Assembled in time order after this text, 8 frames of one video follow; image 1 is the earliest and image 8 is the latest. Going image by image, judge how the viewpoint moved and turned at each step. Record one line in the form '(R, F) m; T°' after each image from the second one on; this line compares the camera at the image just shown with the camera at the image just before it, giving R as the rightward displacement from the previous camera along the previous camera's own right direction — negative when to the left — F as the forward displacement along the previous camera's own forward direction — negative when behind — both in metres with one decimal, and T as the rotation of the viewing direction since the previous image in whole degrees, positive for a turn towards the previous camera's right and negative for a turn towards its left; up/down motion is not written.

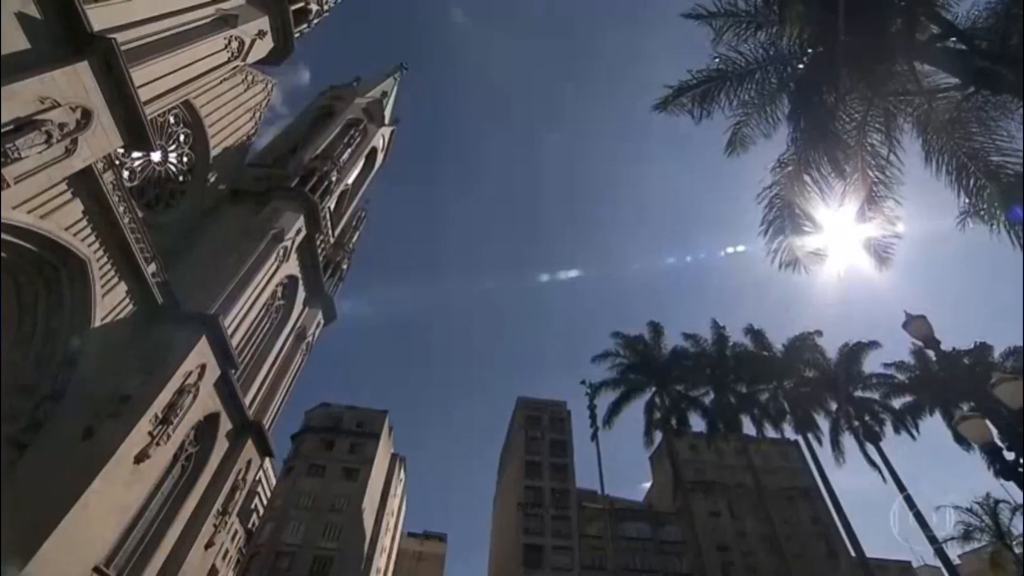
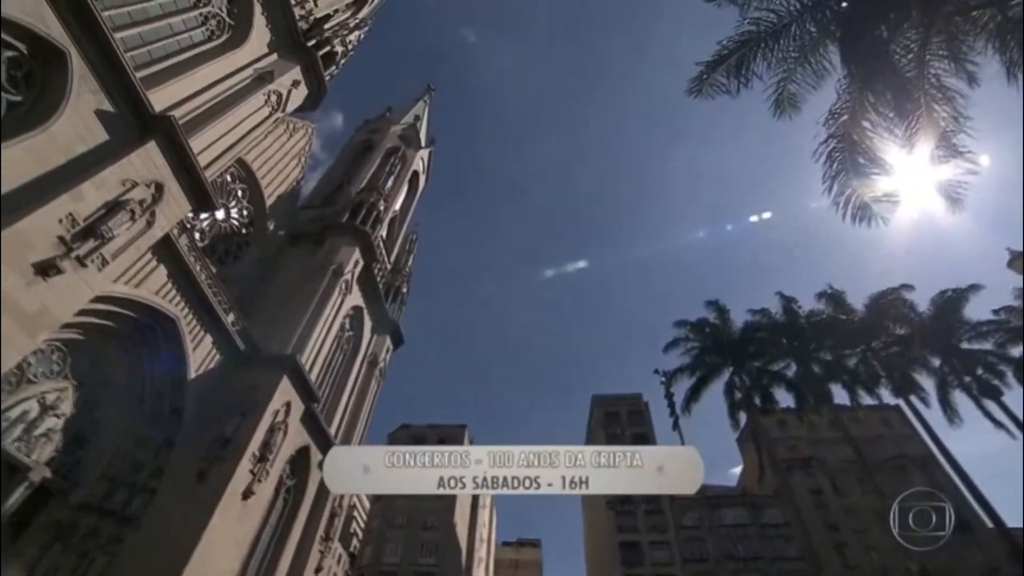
(+0.2, -1.5) m; -6°
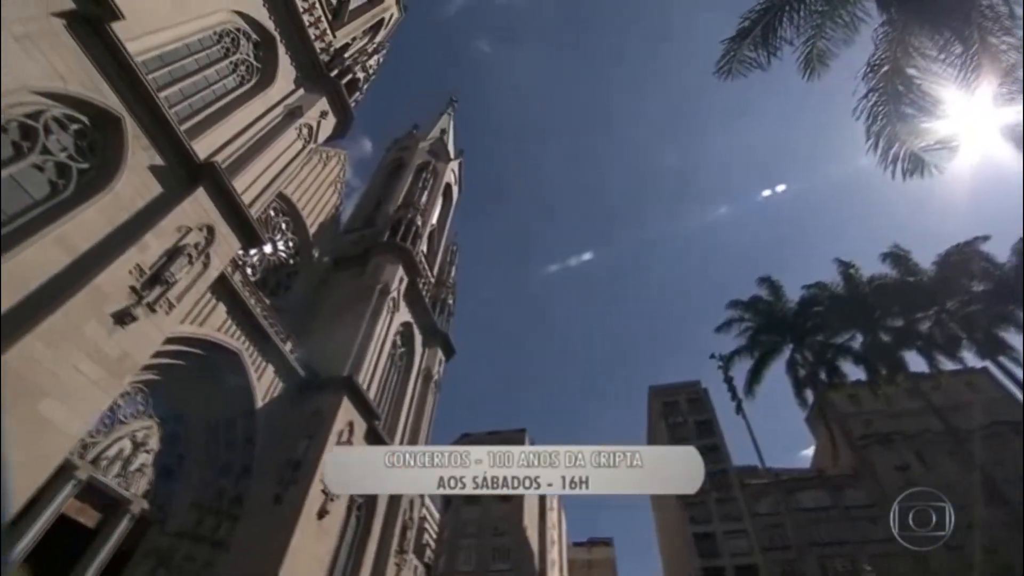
(+0.1, -0.7) m; -4°
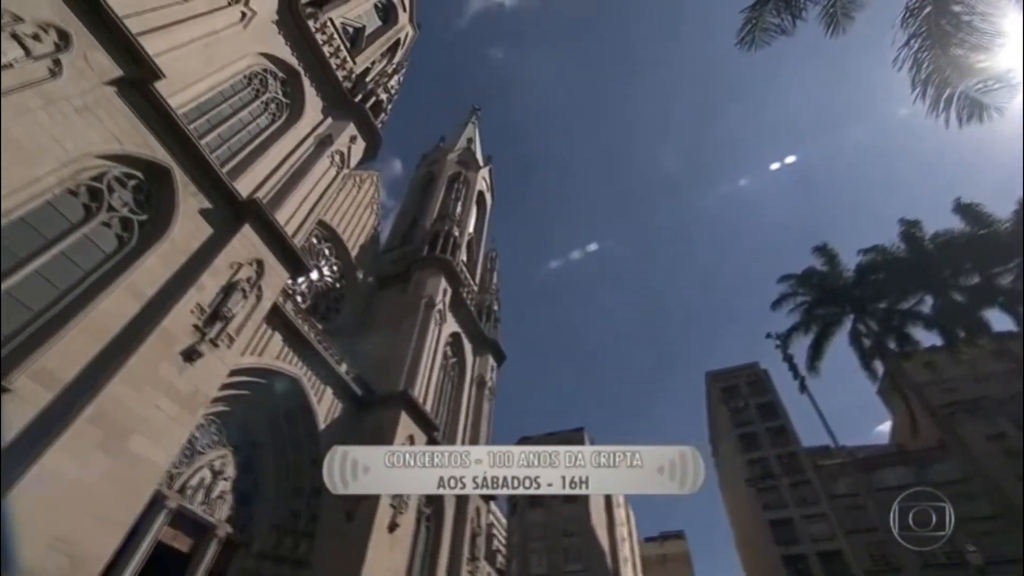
(+0.1, -0.4) m; -4°
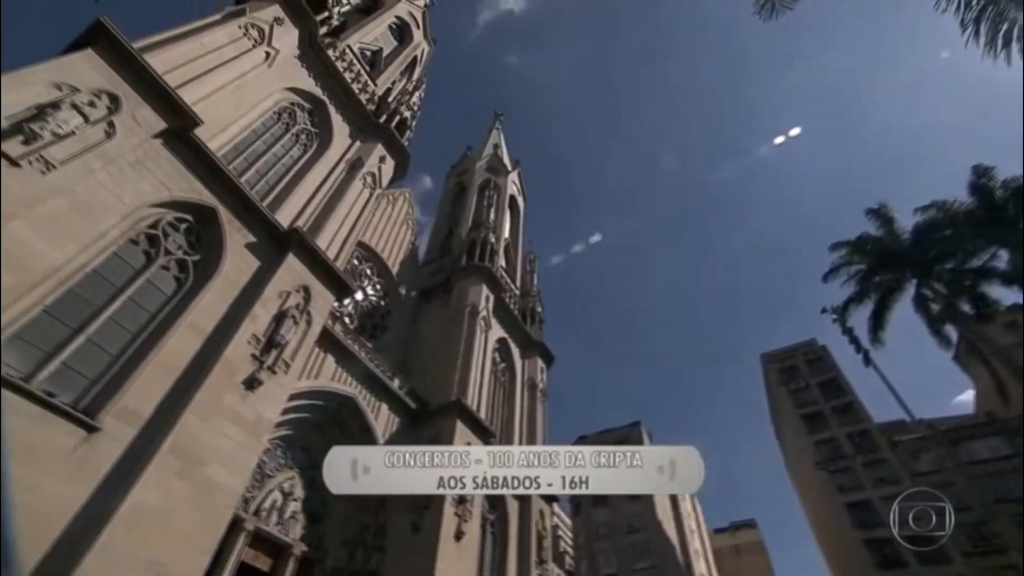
(0.0, -0.2) m; -4°
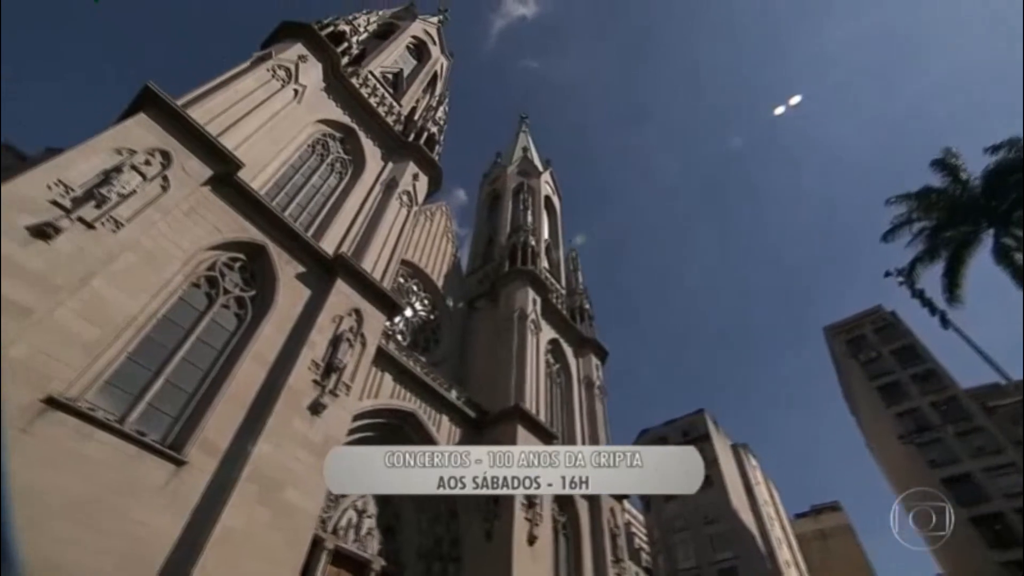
(0.0, -0.2) m; -5°
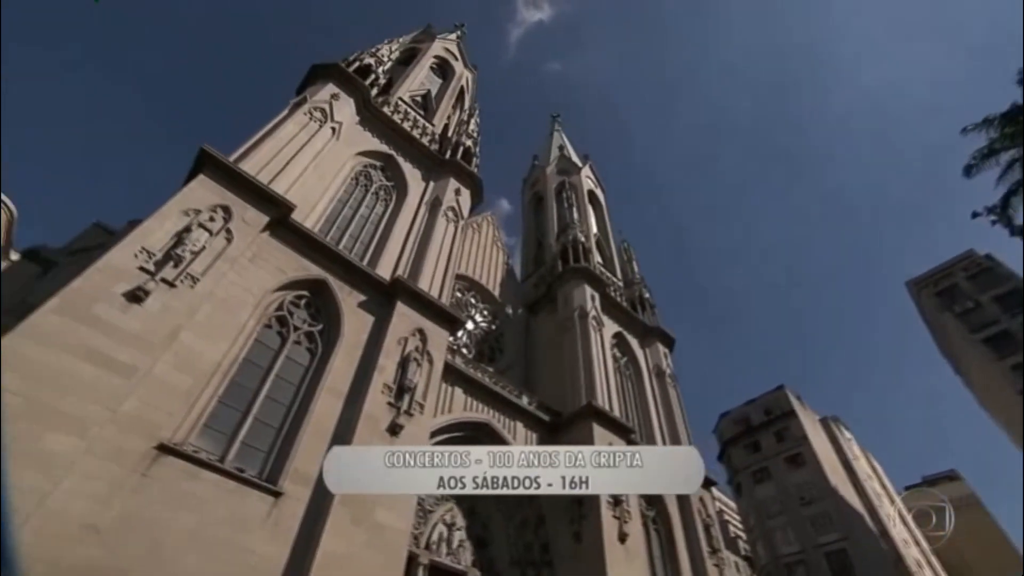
(0.0, -0.1) m; -6°
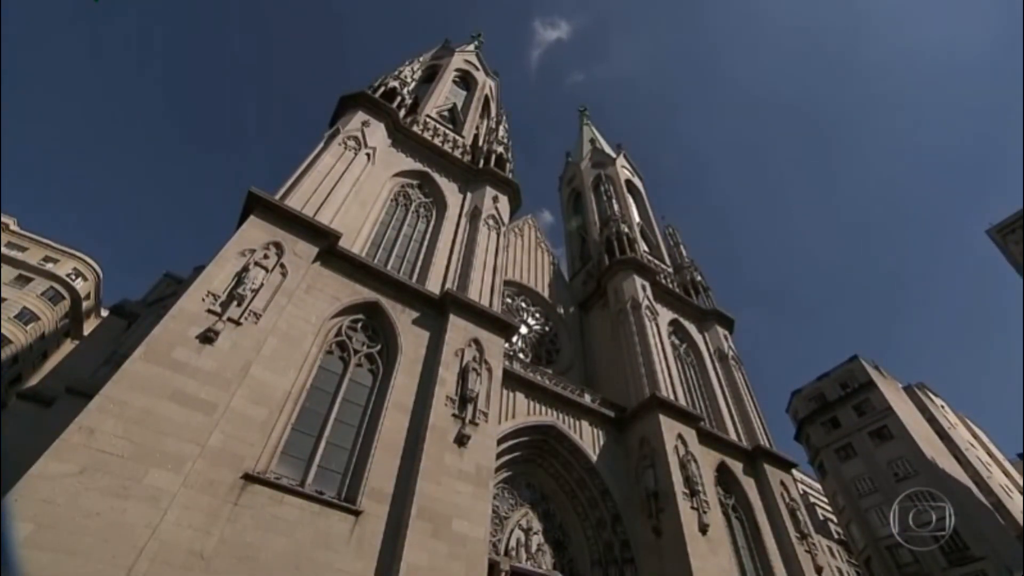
(0.0, -0.1) m; -5°
